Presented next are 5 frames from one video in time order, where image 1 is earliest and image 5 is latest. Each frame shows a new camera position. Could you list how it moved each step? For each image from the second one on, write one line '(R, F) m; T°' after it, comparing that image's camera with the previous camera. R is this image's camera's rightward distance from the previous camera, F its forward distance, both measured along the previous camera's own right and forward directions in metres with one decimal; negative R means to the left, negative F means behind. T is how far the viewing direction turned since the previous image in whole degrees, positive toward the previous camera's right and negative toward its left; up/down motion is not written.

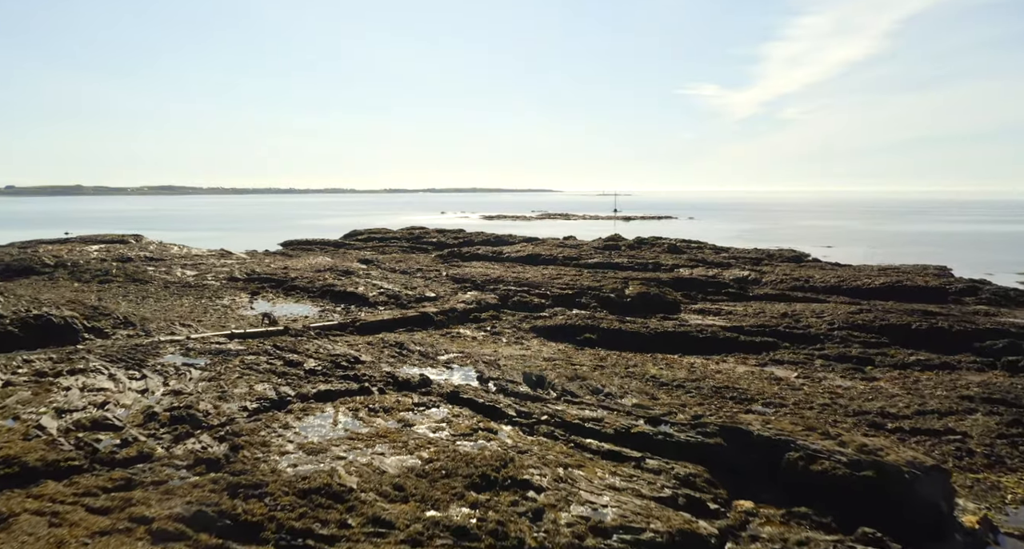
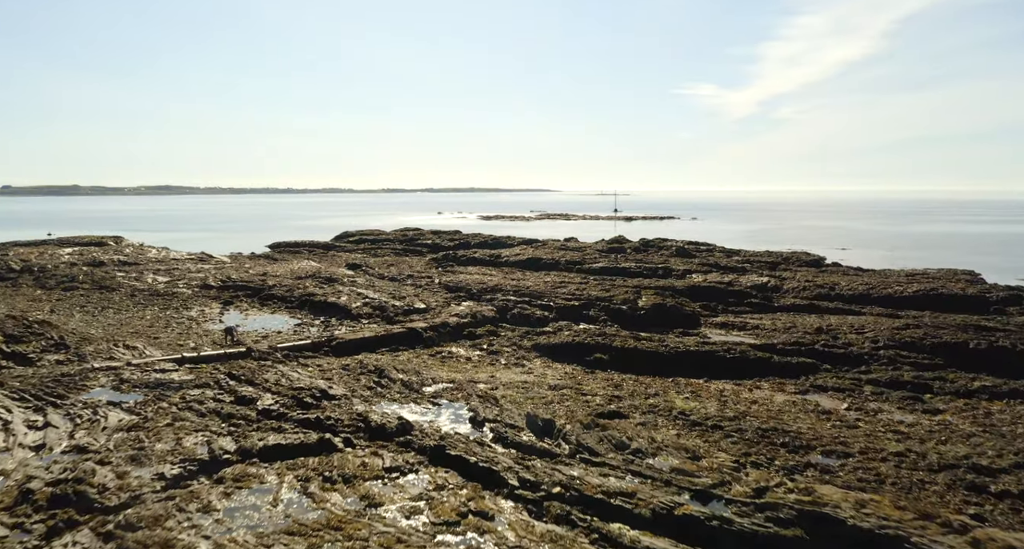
(0.0, +2.8) m; 0°
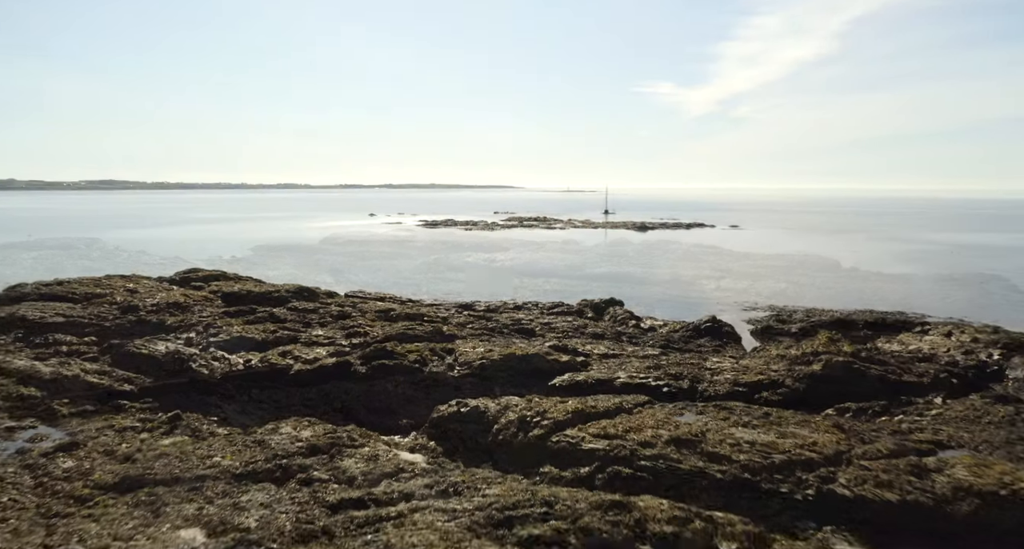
(0.0, +2.9) m; 0°
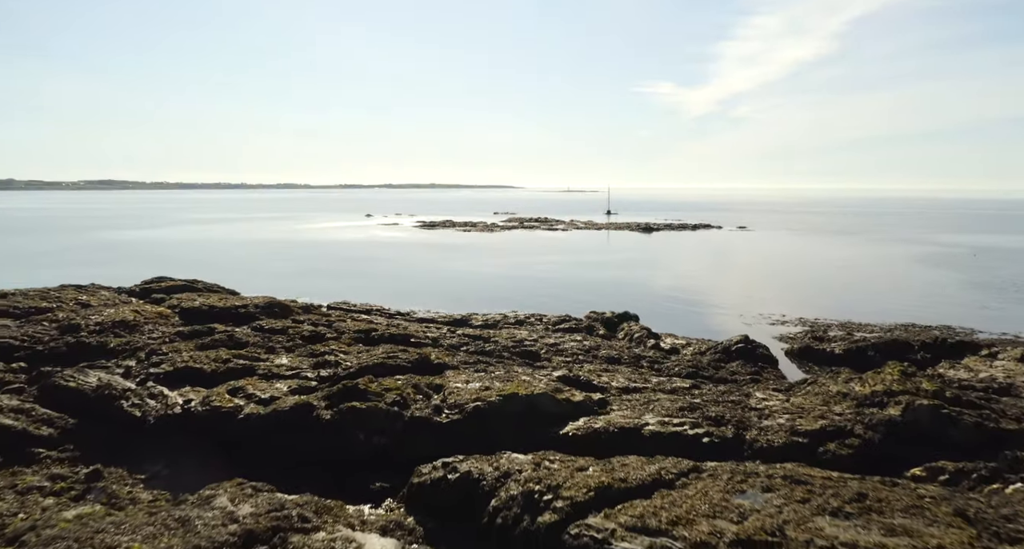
(0.0, +2.8) m; 0°
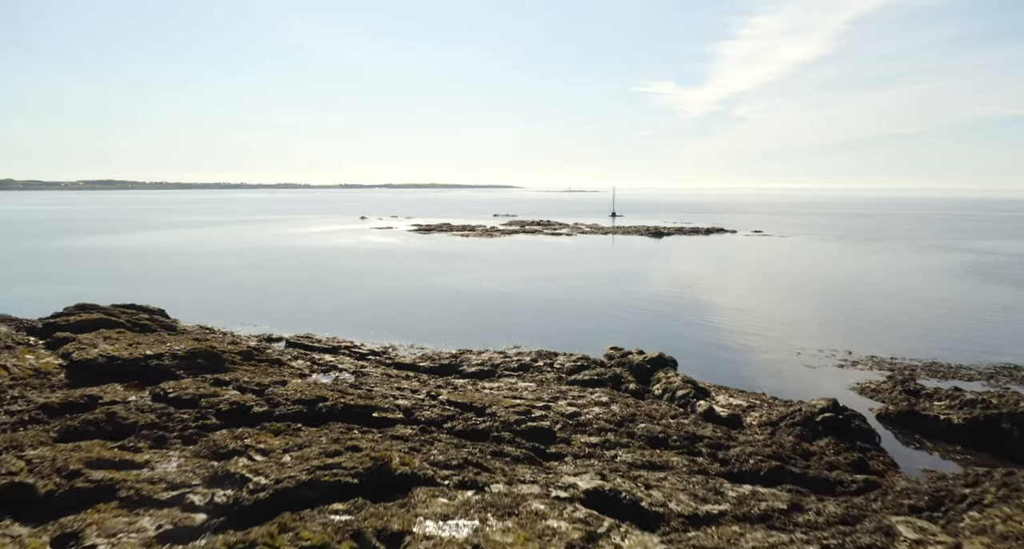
(-0.1, +4.8) m; 0°
